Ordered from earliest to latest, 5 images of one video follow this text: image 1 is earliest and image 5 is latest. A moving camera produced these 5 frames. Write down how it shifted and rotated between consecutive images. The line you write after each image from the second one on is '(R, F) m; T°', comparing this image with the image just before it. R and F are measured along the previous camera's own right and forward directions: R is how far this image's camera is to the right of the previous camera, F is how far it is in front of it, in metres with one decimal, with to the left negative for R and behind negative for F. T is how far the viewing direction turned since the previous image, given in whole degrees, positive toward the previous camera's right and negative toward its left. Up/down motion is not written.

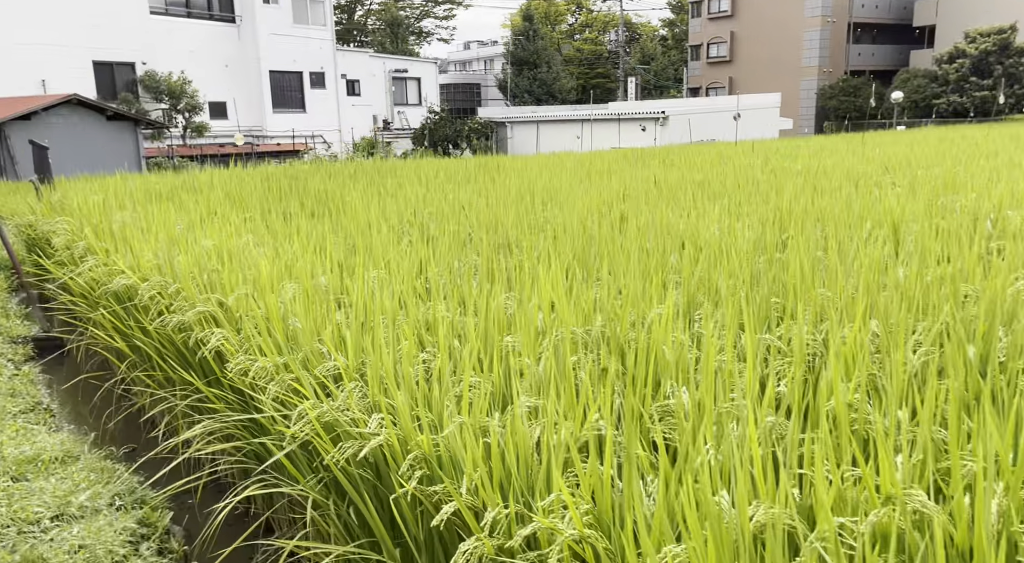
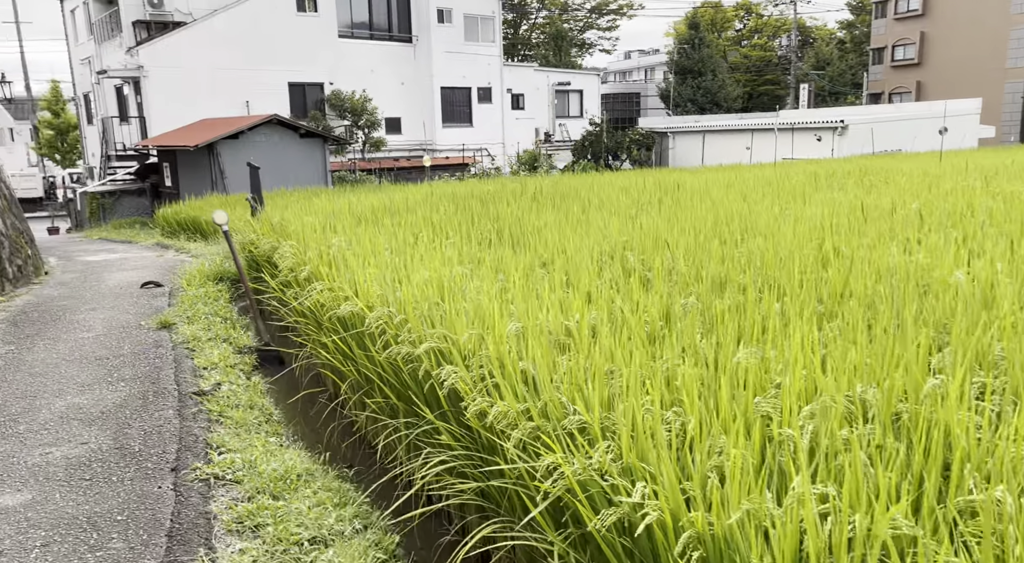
(-0.2, 0.0) m; -12°
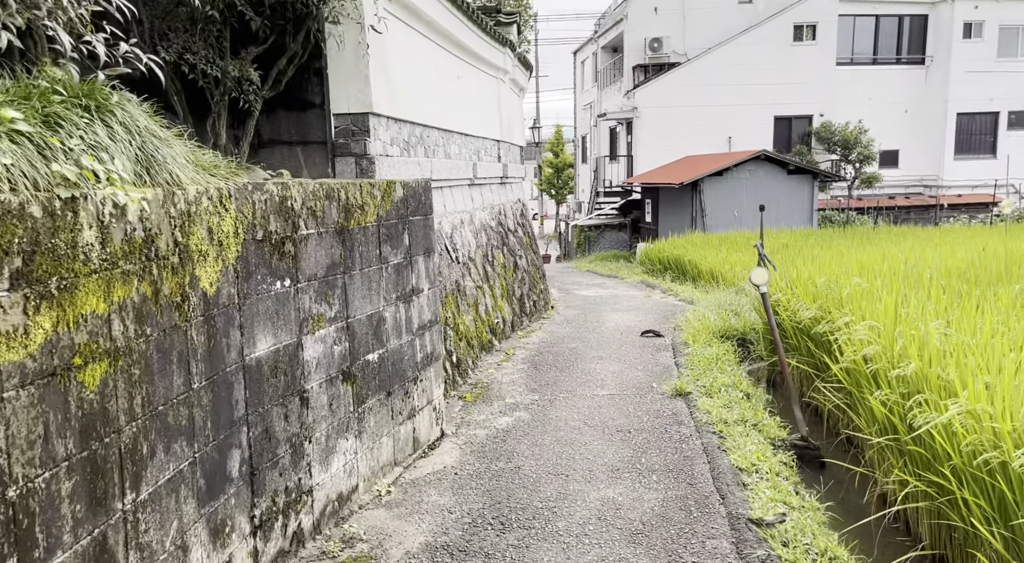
(-0.8, +0.9) m; -31°
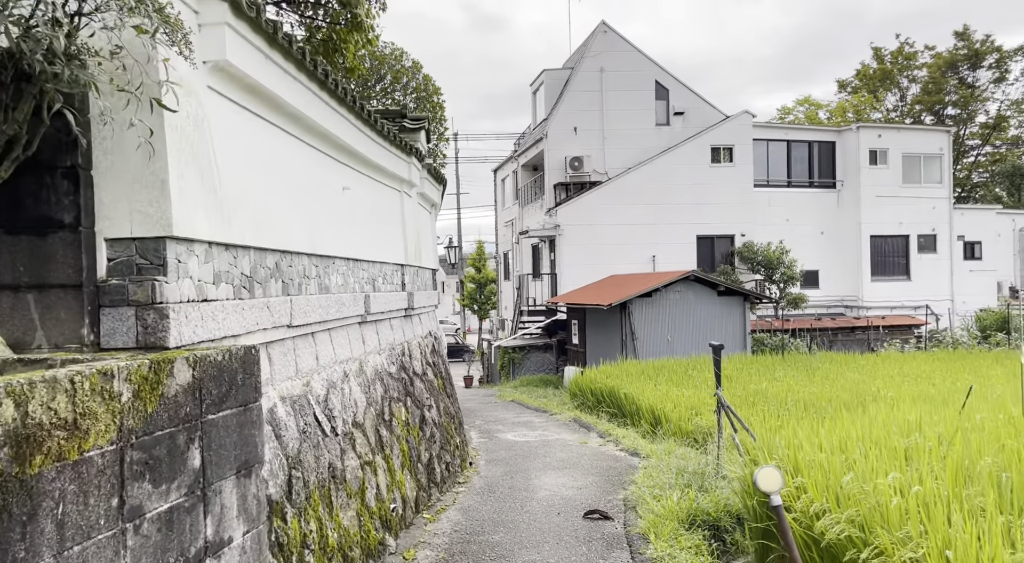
(+0.2, +2.0) m; +5°
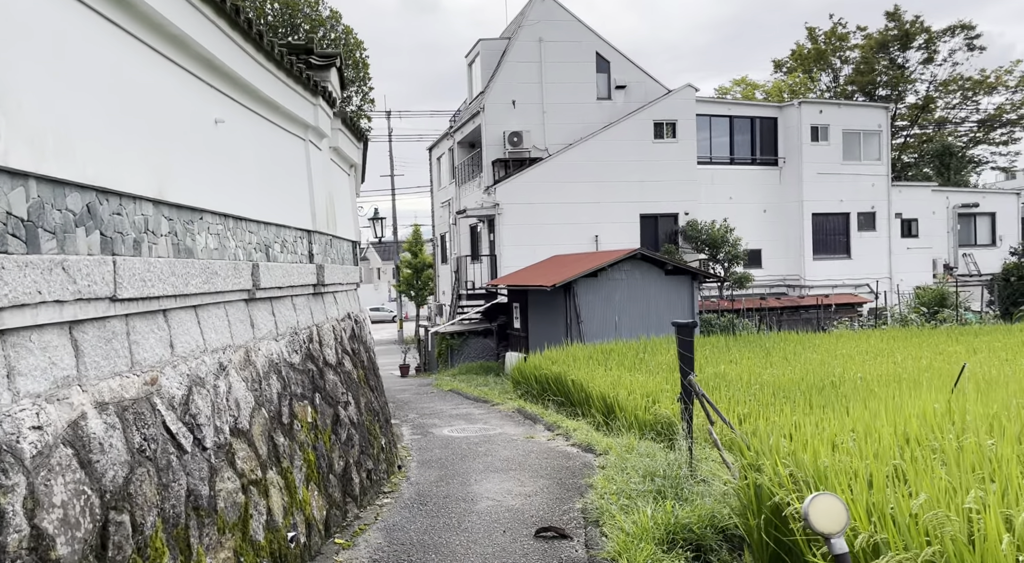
(+0.1, +1.4) m; +4°
